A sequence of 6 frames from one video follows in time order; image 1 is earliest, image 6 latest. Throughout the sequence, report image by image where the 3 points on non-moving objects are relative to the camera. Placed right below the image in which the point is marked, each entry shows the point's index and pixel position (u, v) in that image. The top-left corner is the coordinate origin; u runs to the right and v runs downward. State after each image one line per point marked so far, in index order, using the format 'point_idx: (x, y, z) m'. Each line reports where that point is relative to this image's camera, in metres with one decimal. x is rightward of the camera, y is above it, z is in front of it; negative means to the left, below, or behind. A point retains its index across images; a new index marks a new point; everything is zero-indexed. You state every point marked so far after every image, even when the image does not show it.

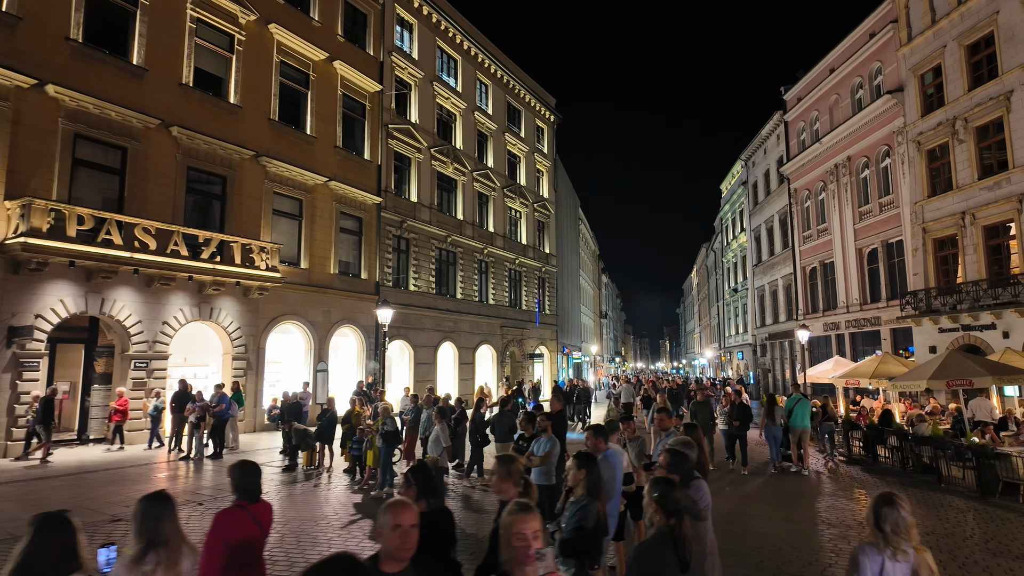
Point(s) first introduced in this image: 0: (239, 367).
0: (-9.0, -2.6, +19.5) m
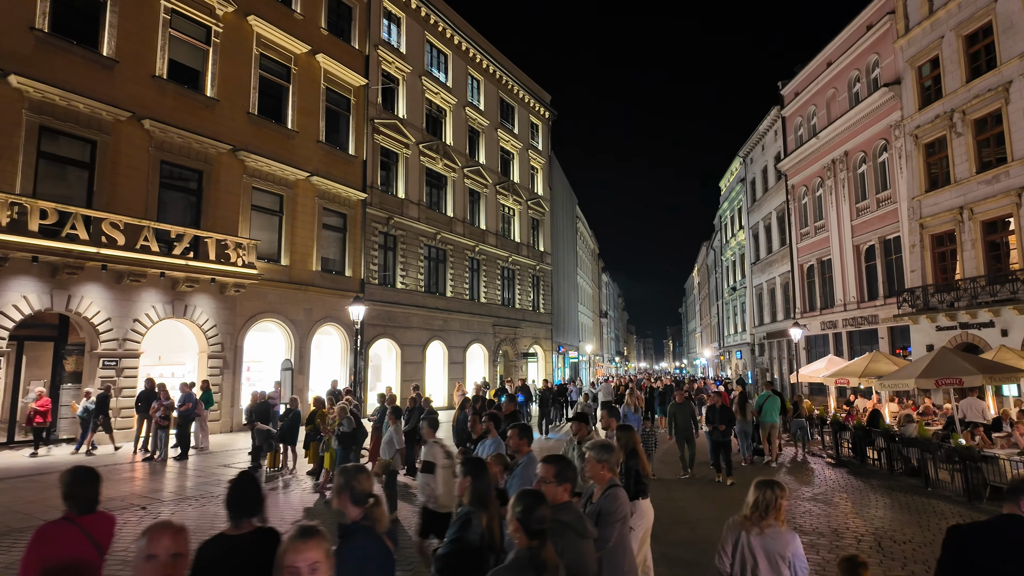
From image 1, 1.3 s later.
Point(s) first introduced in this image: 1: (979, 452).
0: (-9.6, -2.5, +19.1) m
1: (+7.9, -2.8, +10.0) m
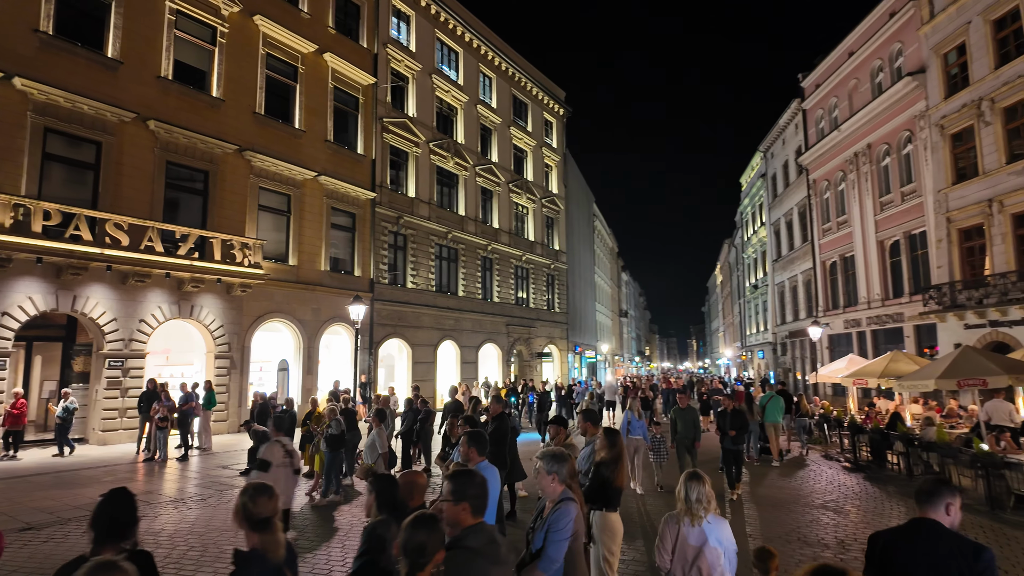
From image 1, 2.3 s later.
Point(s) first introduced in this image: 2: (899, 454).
0: (-9.4, -2.5, +19.1) m
1: (+7.8, -2.7, +9.4) m
2: (+8.4, -3.6, +12.8) m
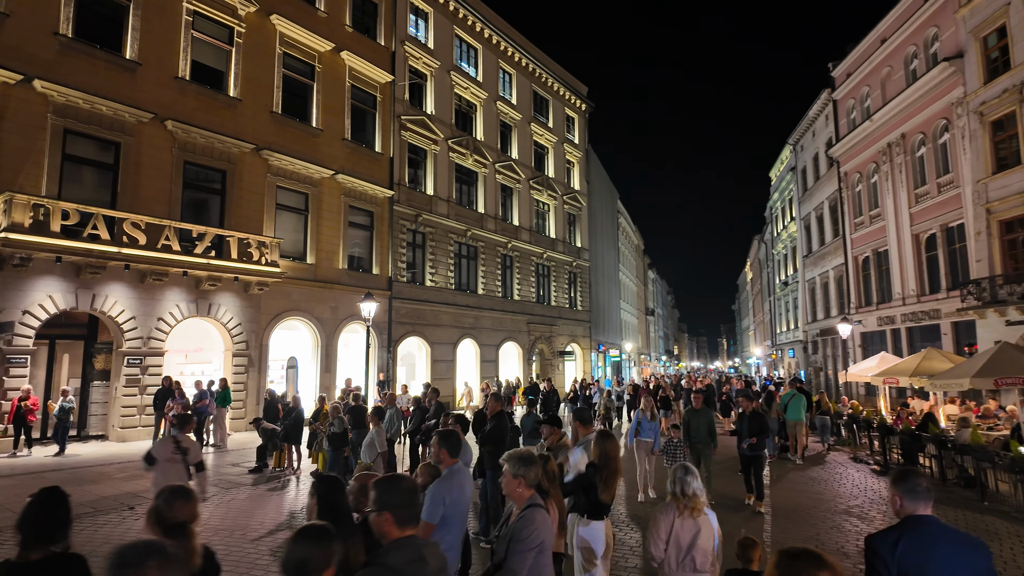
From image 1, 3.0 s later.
0: (-8.8, -2.4, +19.2) m
1: (+7.9, -2.6, +8.7) m
2: (+8.6, -3.5, +12.1) m
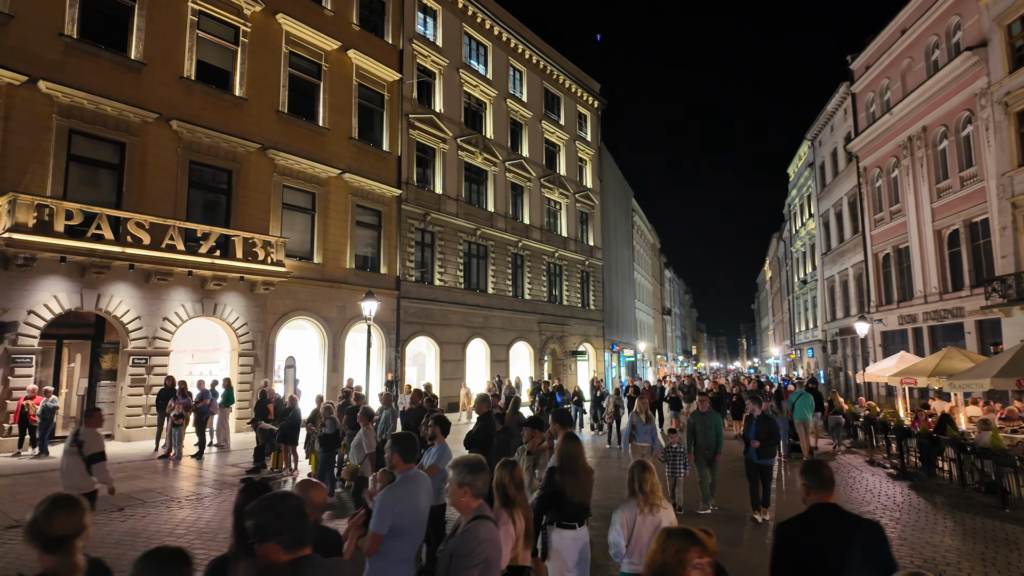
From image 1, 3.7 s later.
0: (-8.6, -2.4, +19.1) m
1: (+7.8, -2.5, +8.2) m
2: (+8.6, -3.4, +11.6) m
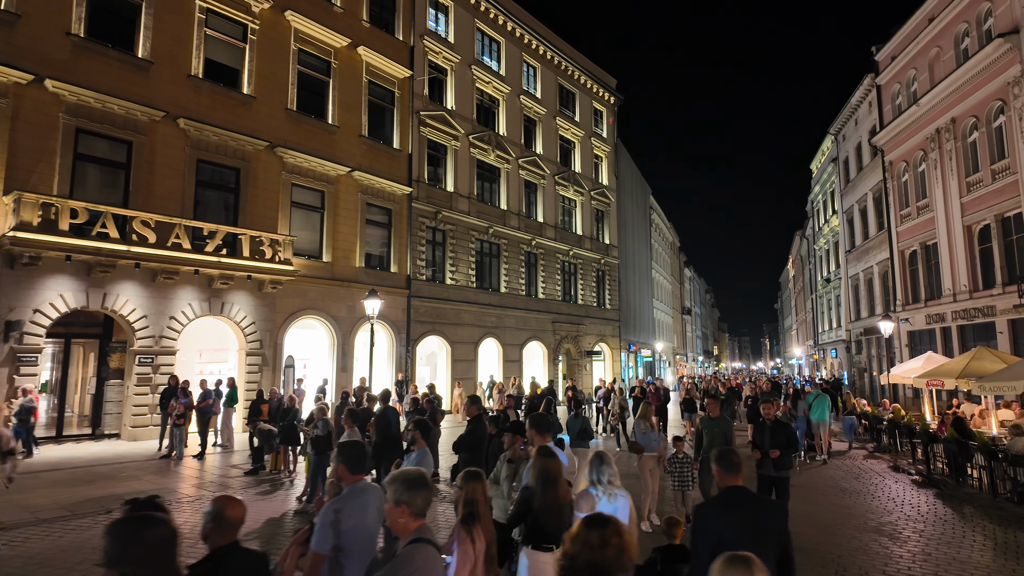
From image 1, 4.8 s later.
0: (-8.3, -2.4, +19.0) m
1: (+7.7, -2.4, +7.5) m
2: (+8.7, -3.3, +10.9) m
